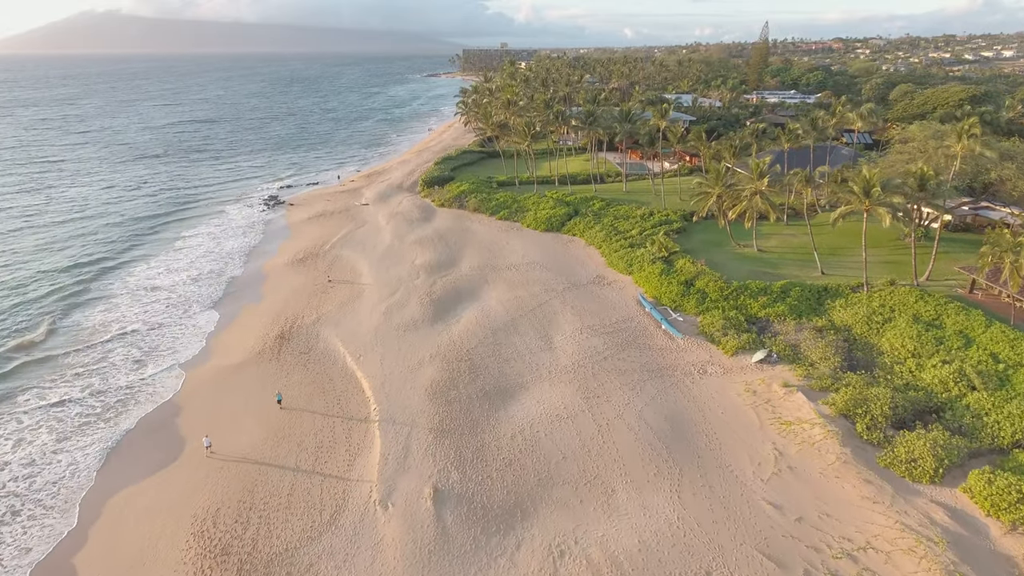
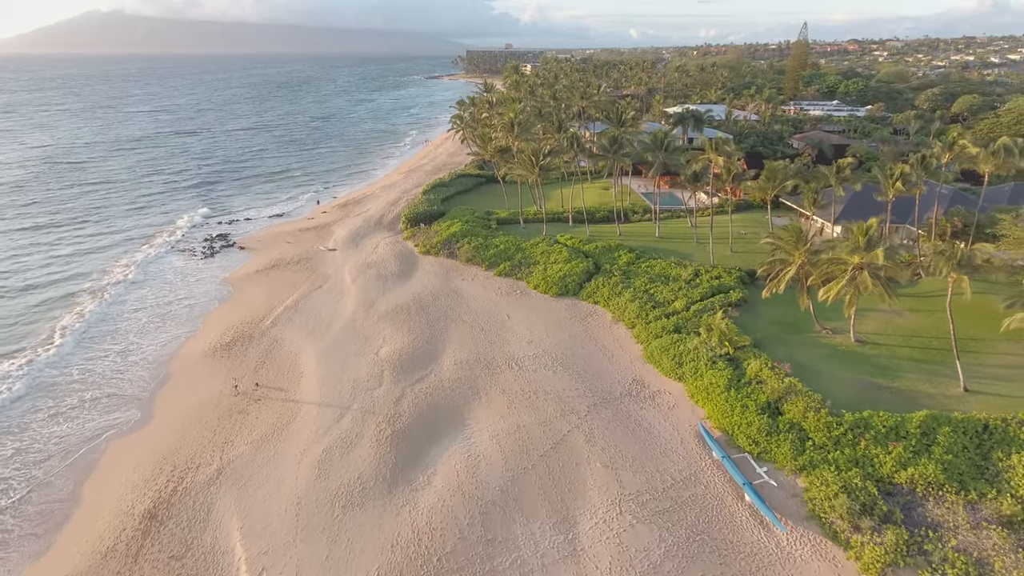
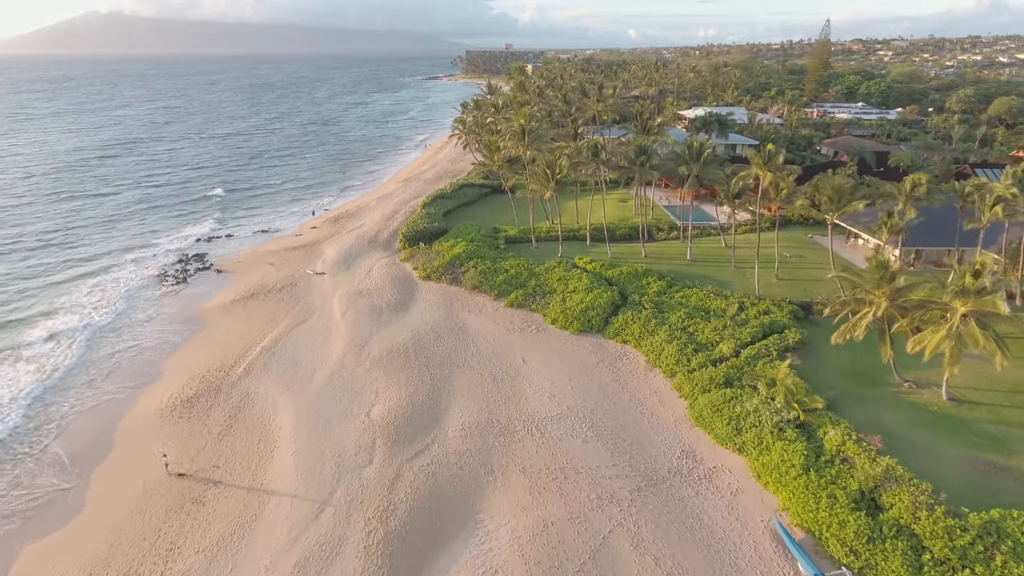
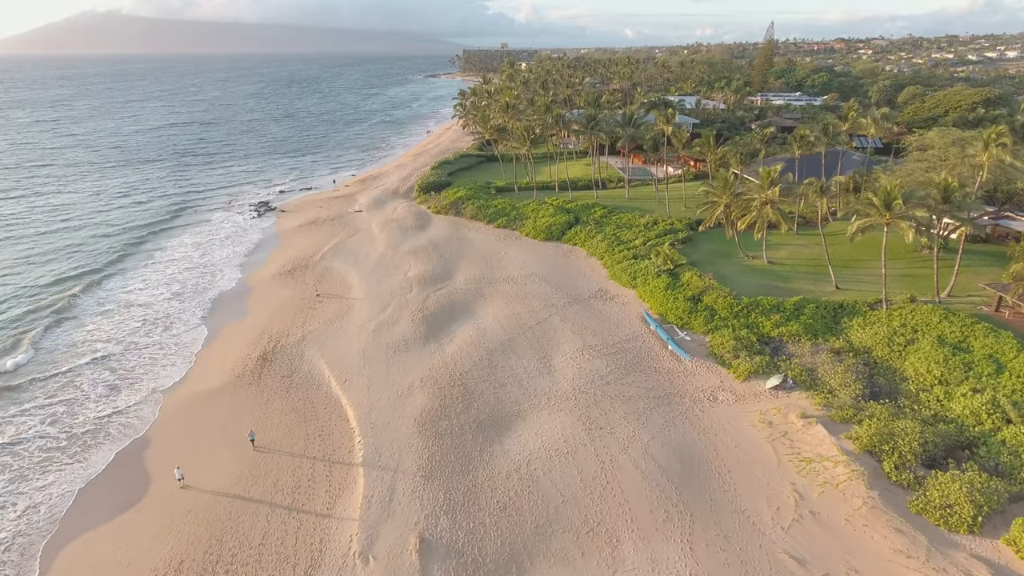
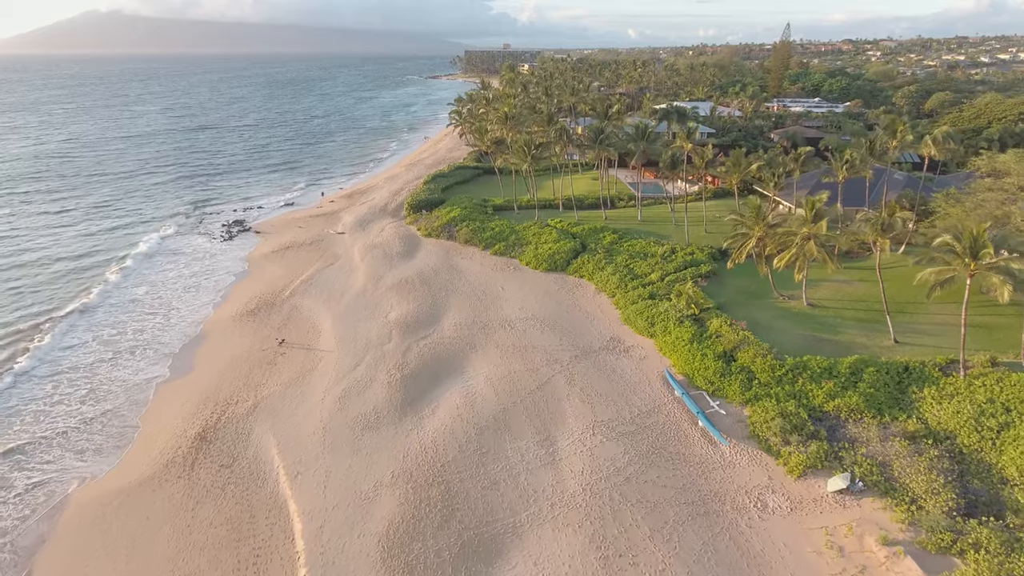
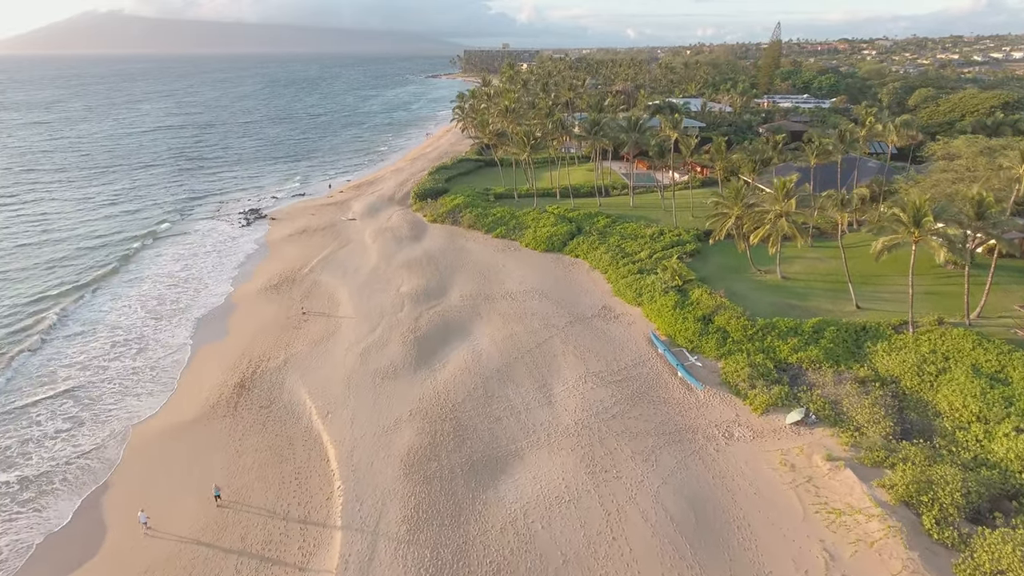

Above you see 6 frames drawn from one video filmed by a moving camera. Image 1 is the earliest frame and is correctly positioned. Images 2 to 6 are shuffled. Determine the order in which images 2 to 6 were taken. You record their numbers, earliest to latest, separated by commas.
4, 6, 5, 2, 3
